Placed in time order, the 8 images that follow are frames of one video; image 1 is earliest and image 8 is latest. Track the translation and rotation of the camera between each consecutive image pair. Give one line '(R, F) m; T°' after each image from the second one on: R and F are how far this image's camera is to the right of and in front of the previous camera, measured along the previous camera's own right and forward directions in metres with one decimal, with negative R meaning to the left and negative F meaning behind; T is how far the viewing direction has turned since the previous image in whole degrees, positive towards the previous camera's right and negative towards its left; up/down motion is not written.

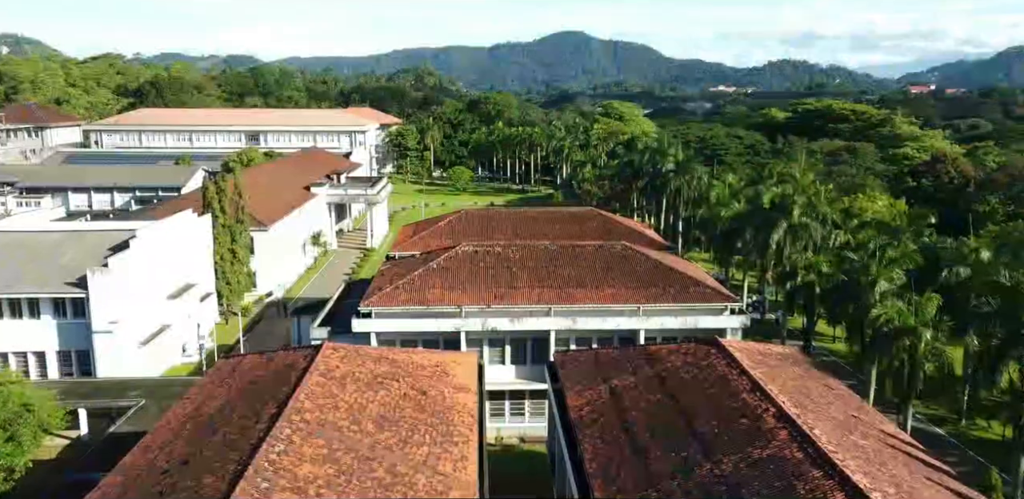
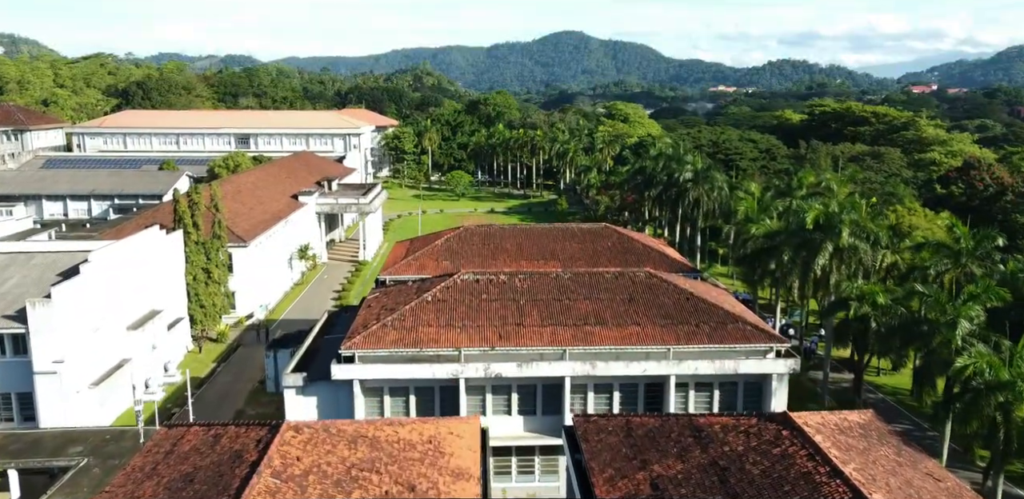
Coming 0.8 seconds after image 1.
(-0.3, +4.5) m; 0°
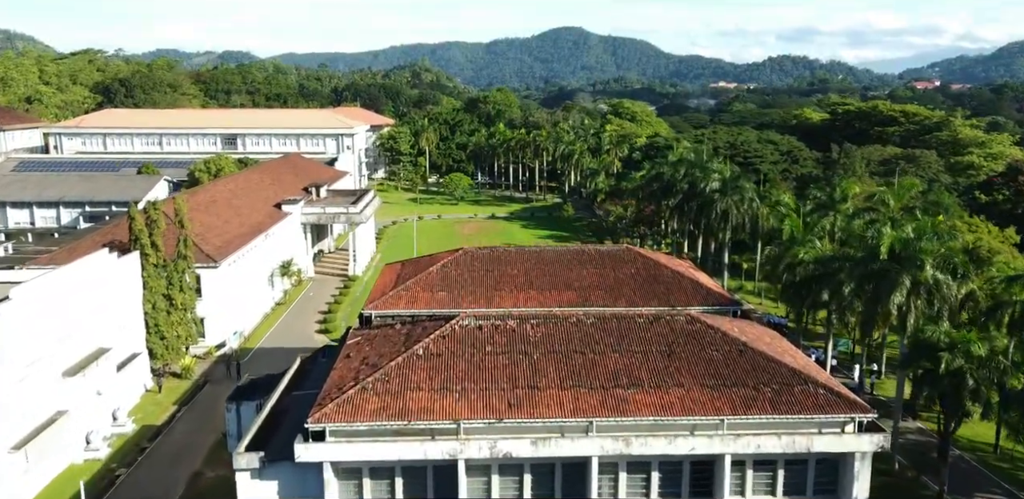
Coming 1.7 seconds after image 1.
(-0.3, +5.4) m; 0°
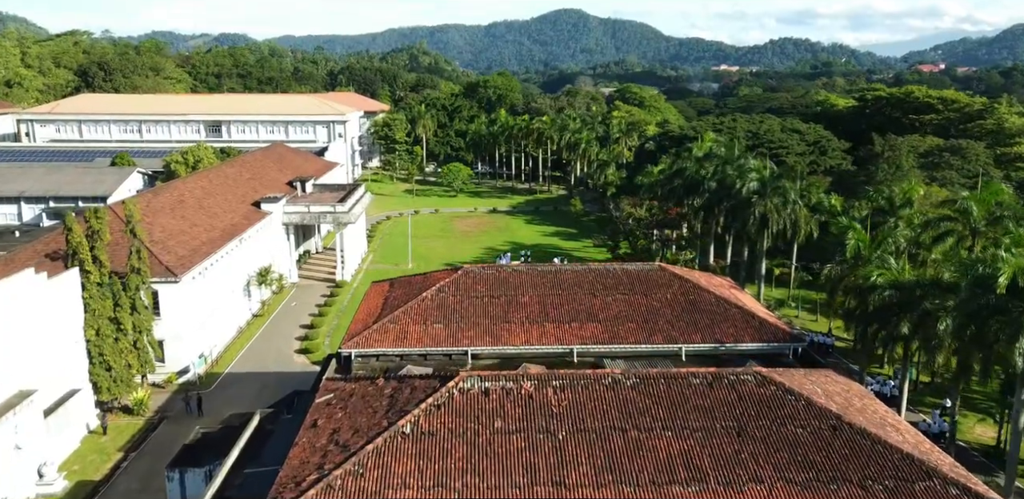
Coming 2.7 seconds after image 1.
(-0.4, +5.6) m; 0°
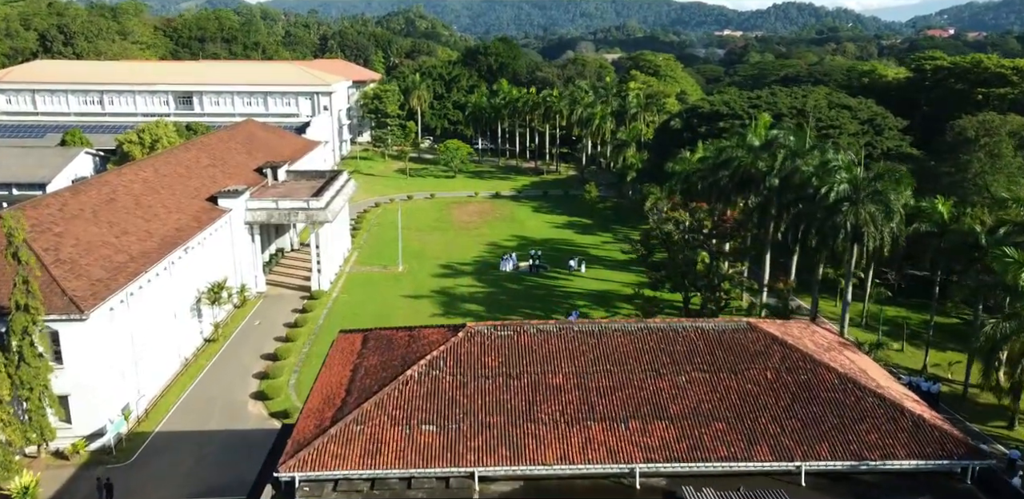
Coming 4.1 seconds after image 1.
(-0.6, +8.8) m; 0°
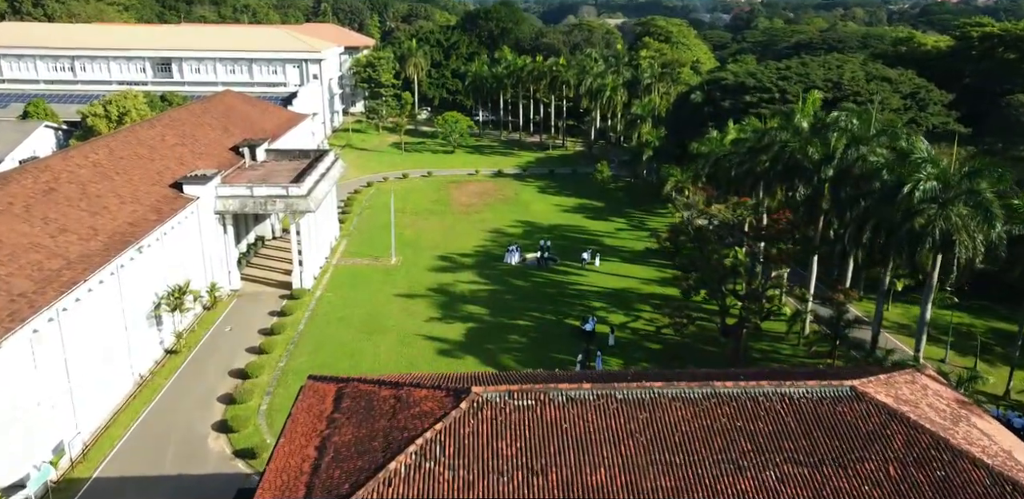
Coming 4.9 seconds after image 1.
(-0.4, +5.2) m; 0°
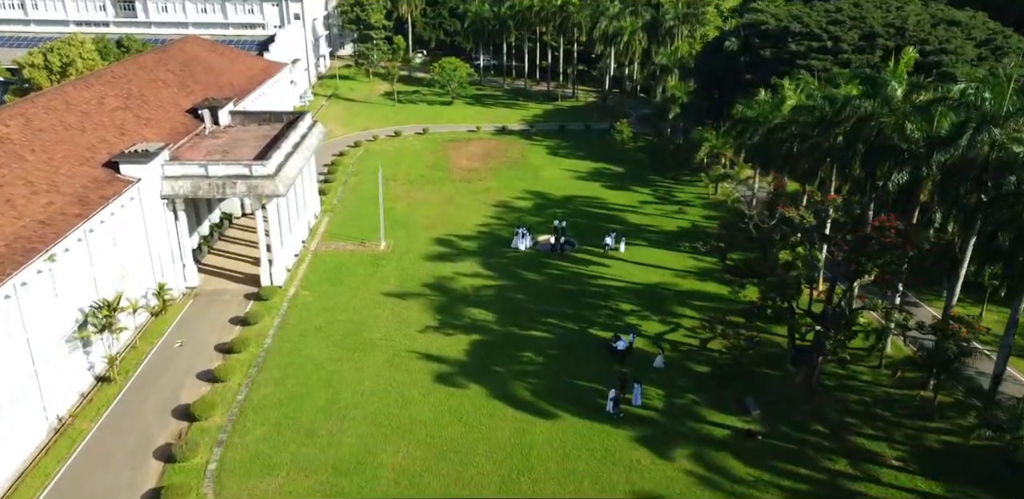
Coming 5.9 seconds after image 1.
(-0.6, +6.8) m; 0°
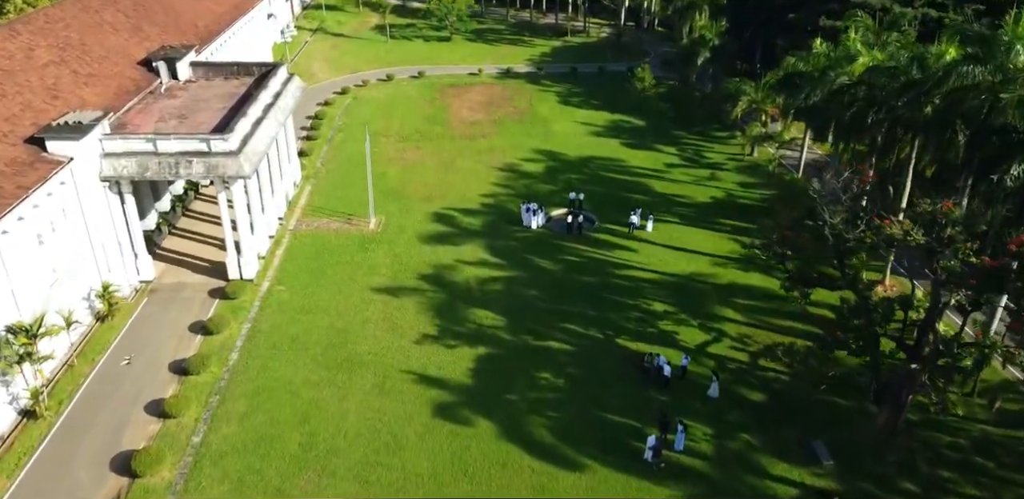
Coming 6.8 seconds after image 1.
(-0.5, +5.2) m; 0°
